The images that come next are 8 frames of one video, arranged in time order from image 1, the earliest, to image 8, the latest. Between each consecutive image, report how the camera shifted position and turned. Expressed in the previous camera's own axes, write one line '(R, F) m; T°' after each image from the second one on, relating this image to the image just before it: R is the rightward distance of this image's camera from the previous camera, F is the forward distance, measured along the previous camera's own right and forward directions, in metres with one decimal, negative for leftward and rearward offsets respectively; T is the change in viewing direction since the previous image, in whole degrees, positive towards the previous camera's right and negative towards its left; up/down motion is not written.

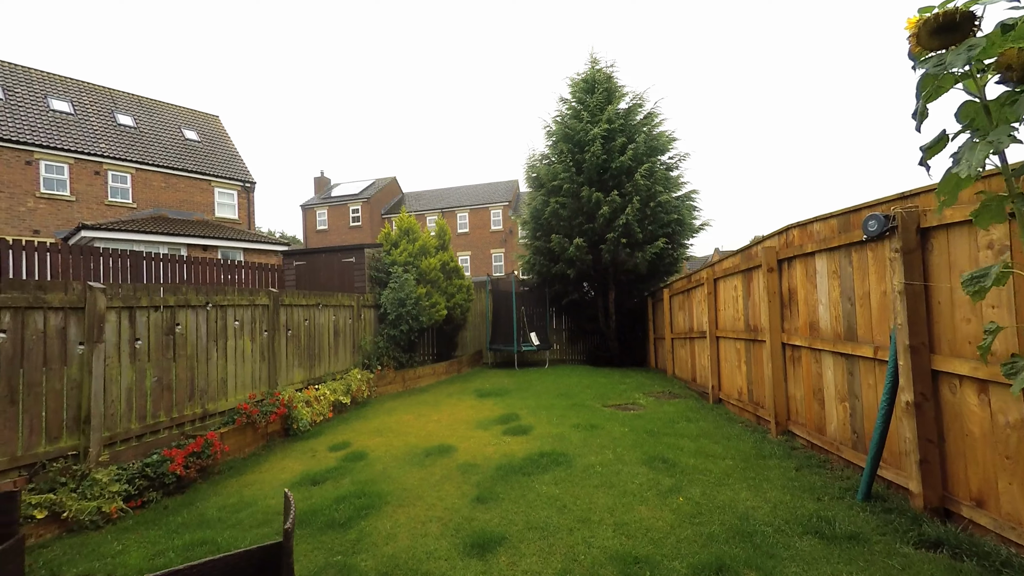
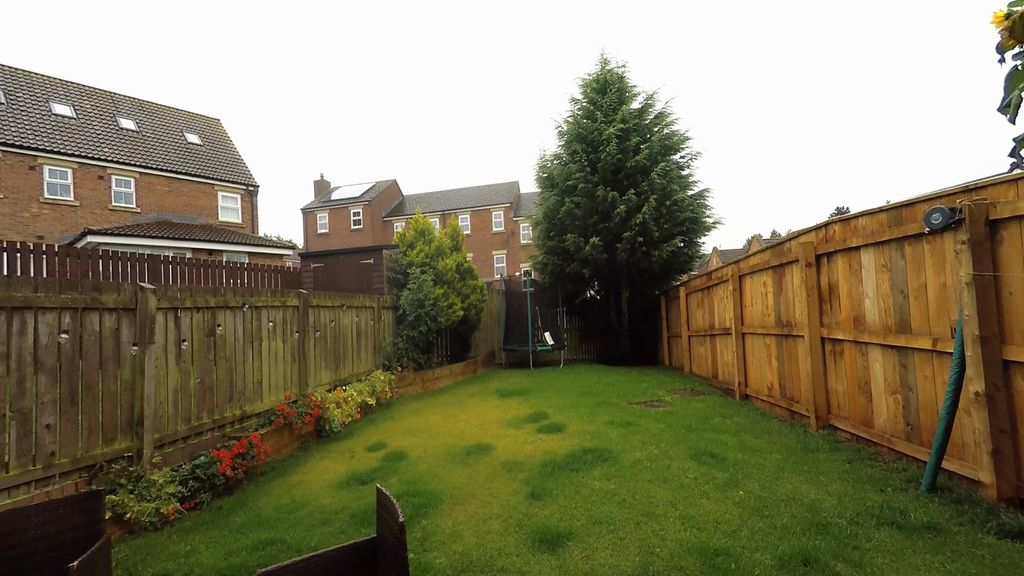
(-0.4, 0.0) m; +1°
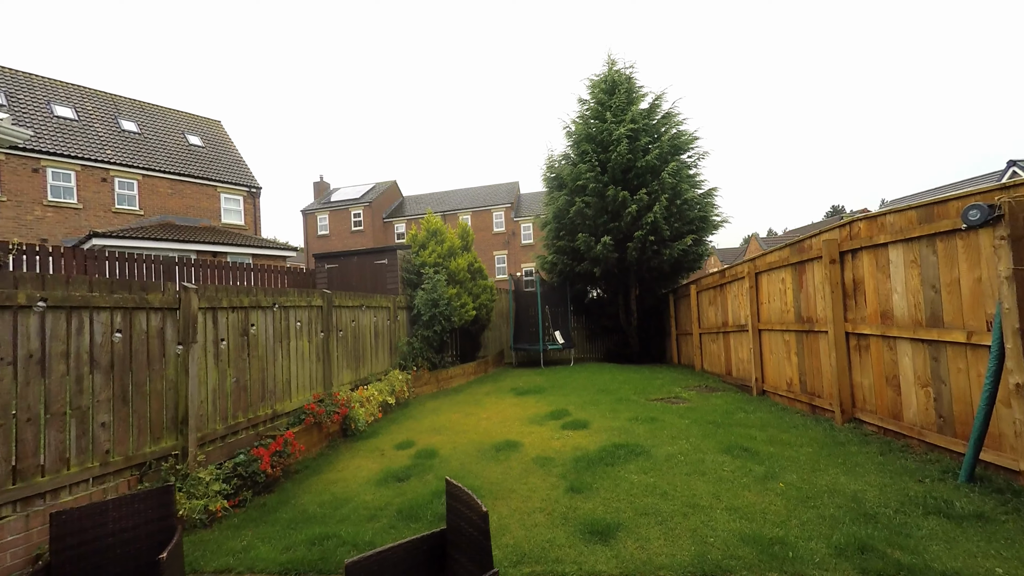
(-0.3, 0.0) m; 0°
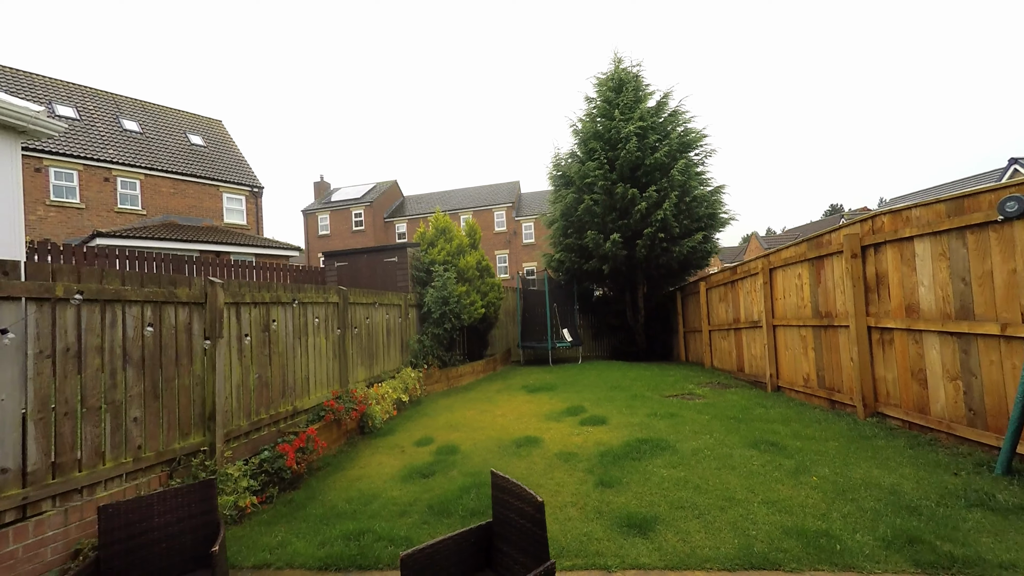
(-0.2, 0.0) m; 0°
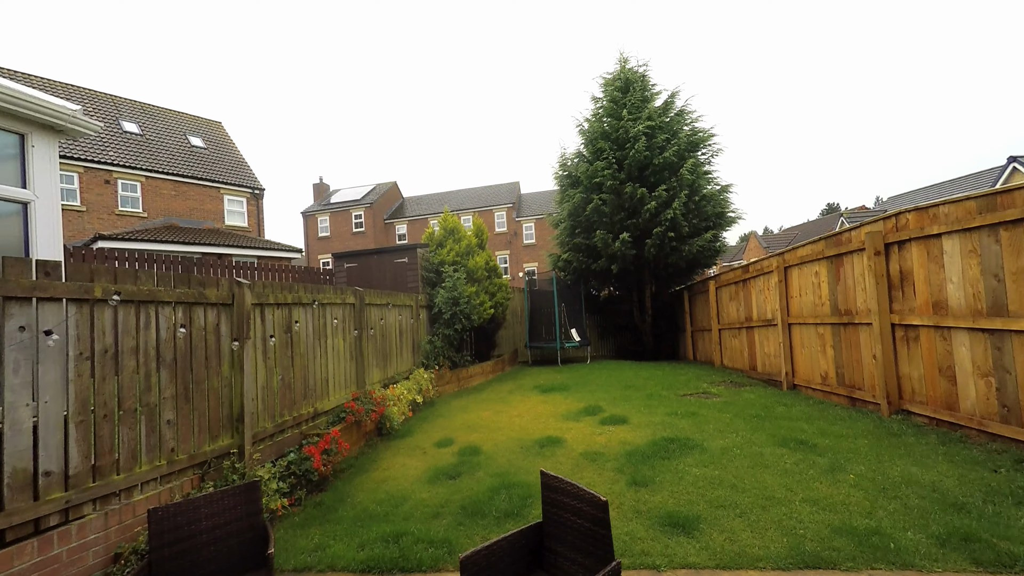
(-0.2, 0.0) m; 0°
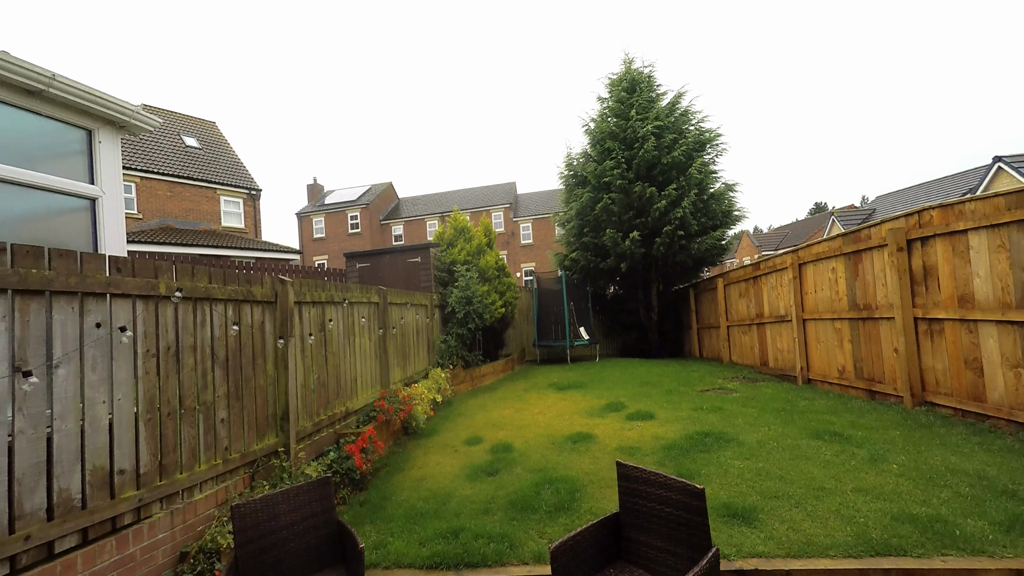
(-0.4, 0.0) m; +1°
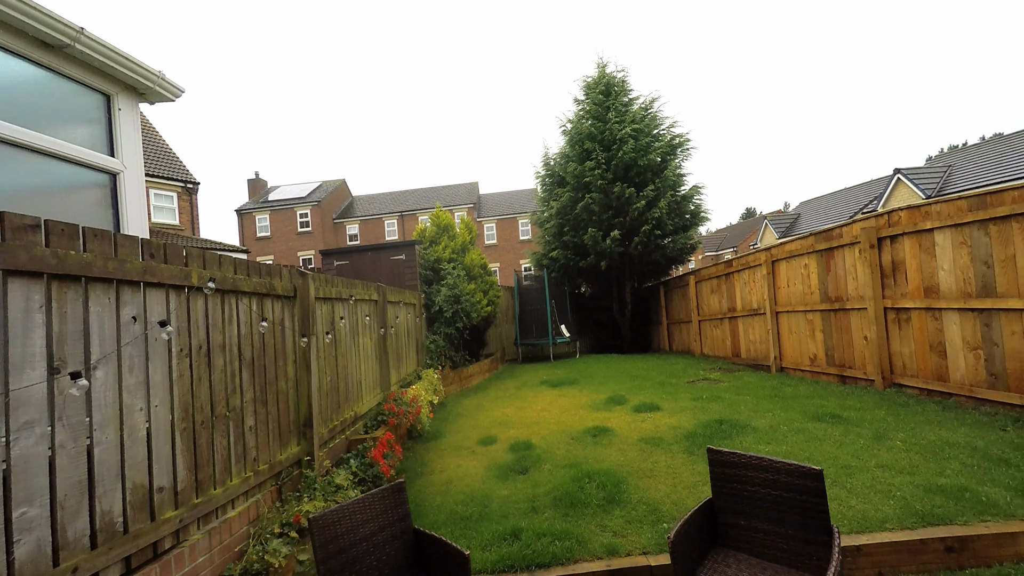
(-0.6, +0.1) m; +6°
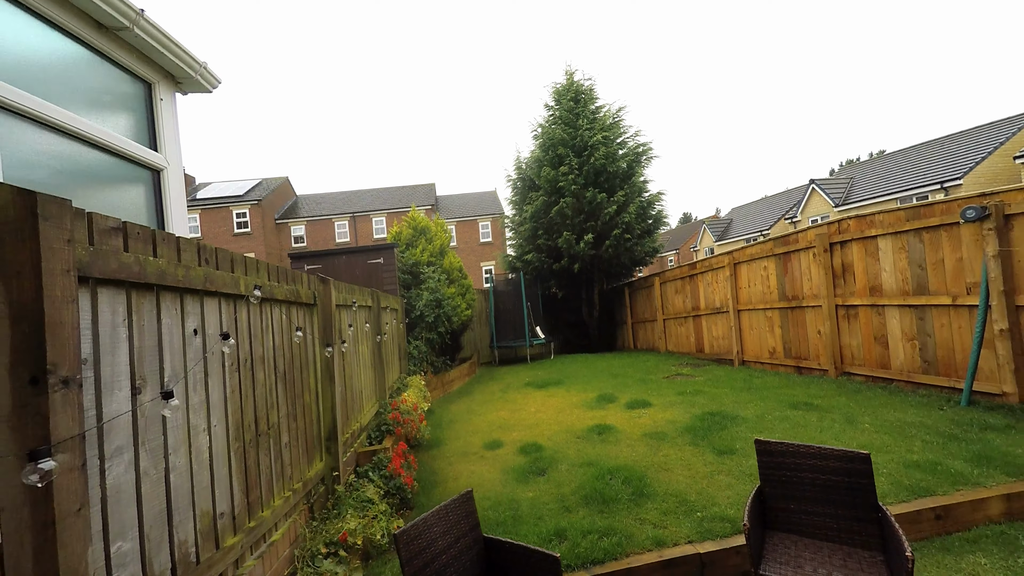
(-0.5, -0.1) m; +6°
